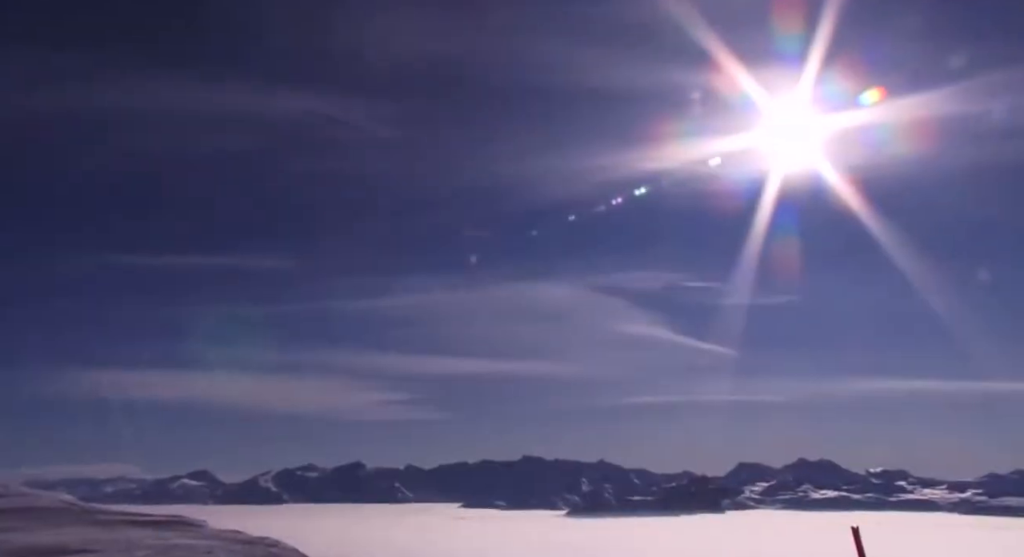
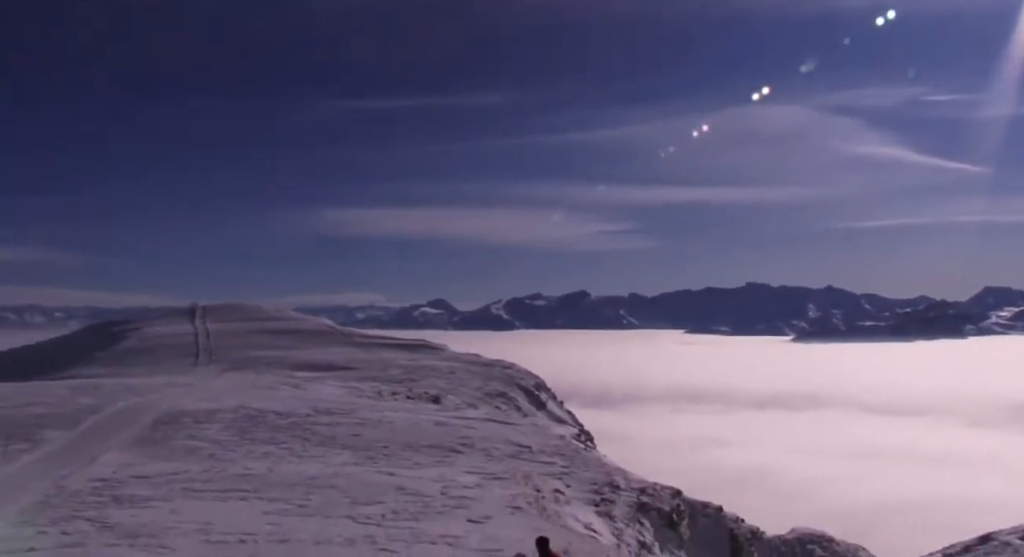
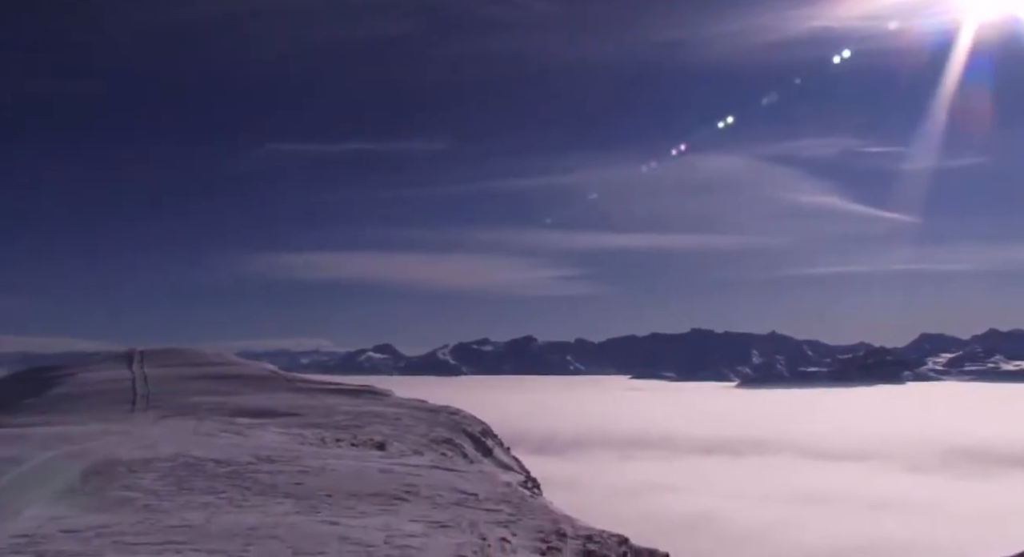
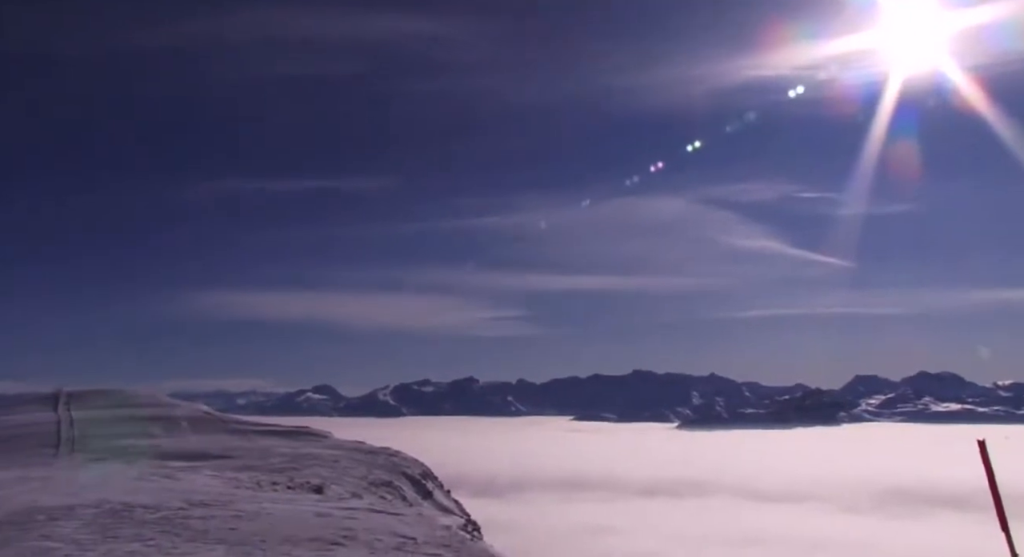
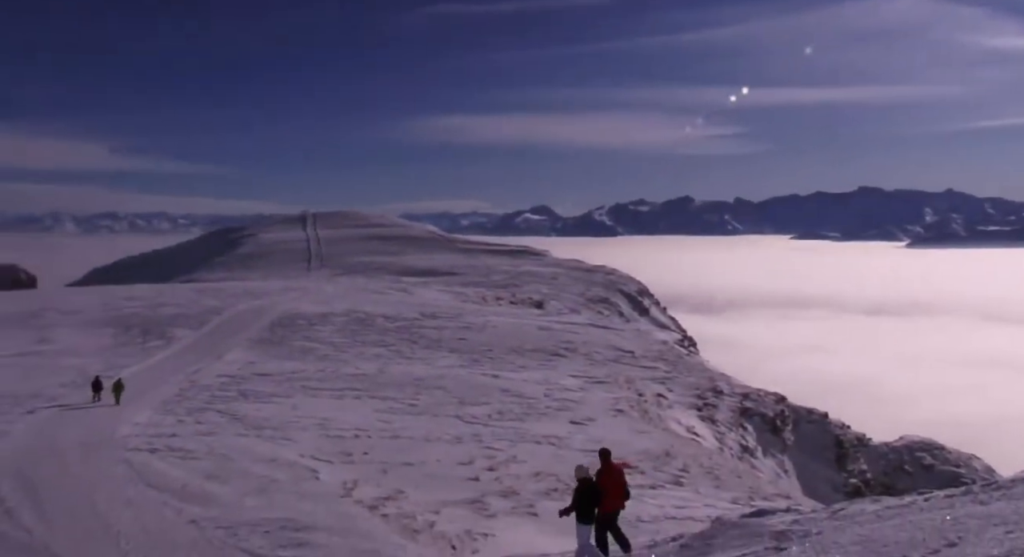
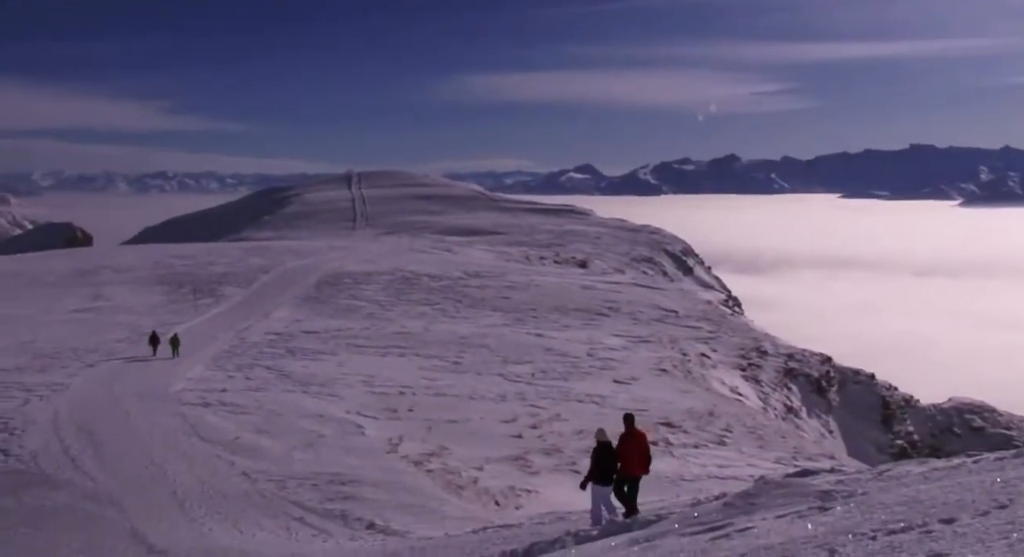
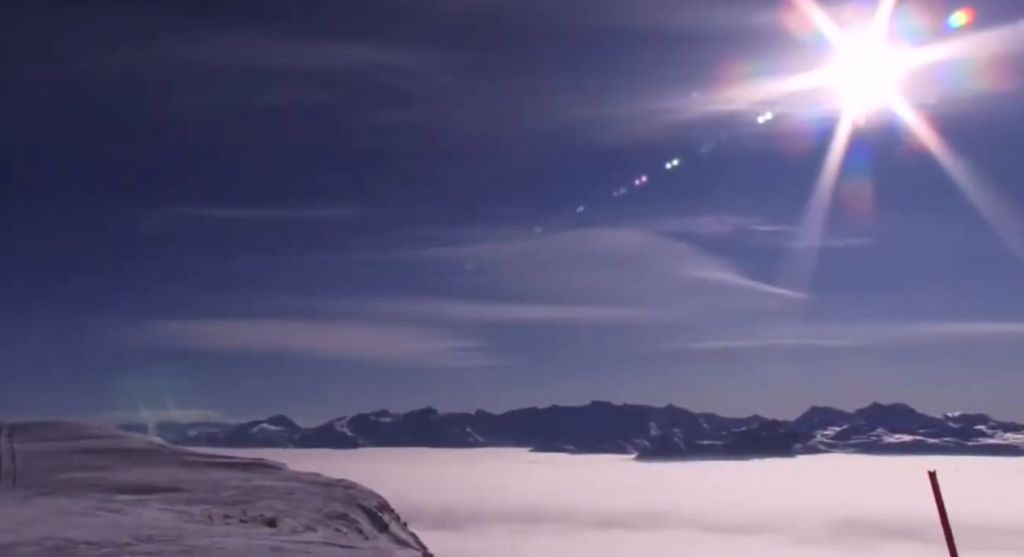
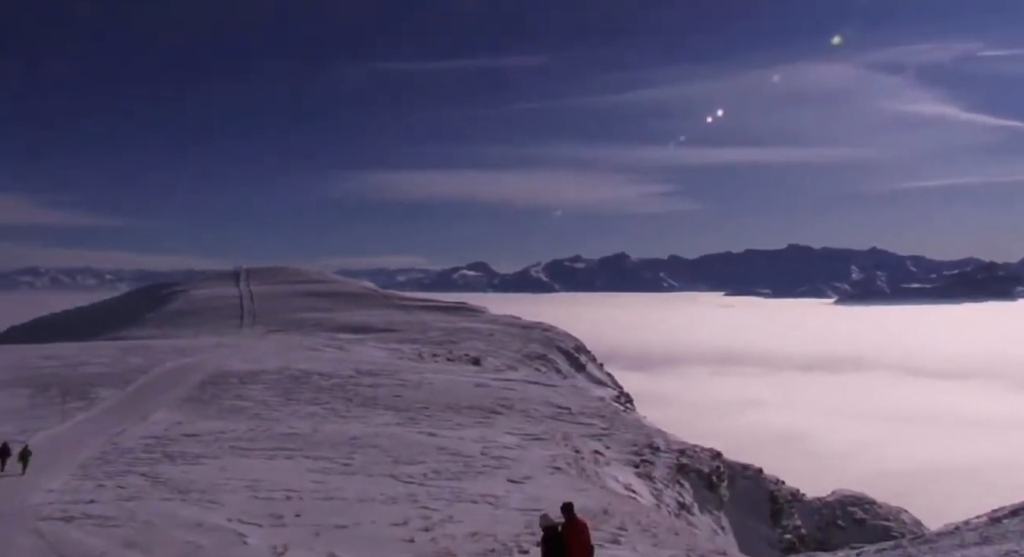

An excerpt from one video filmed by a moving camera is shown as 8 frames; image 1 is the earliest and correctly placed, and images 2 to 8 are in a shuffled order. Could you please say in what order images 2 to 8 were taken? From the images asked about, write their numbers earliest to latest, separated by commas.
7, 4, 3, 2, 8, 5, 6
